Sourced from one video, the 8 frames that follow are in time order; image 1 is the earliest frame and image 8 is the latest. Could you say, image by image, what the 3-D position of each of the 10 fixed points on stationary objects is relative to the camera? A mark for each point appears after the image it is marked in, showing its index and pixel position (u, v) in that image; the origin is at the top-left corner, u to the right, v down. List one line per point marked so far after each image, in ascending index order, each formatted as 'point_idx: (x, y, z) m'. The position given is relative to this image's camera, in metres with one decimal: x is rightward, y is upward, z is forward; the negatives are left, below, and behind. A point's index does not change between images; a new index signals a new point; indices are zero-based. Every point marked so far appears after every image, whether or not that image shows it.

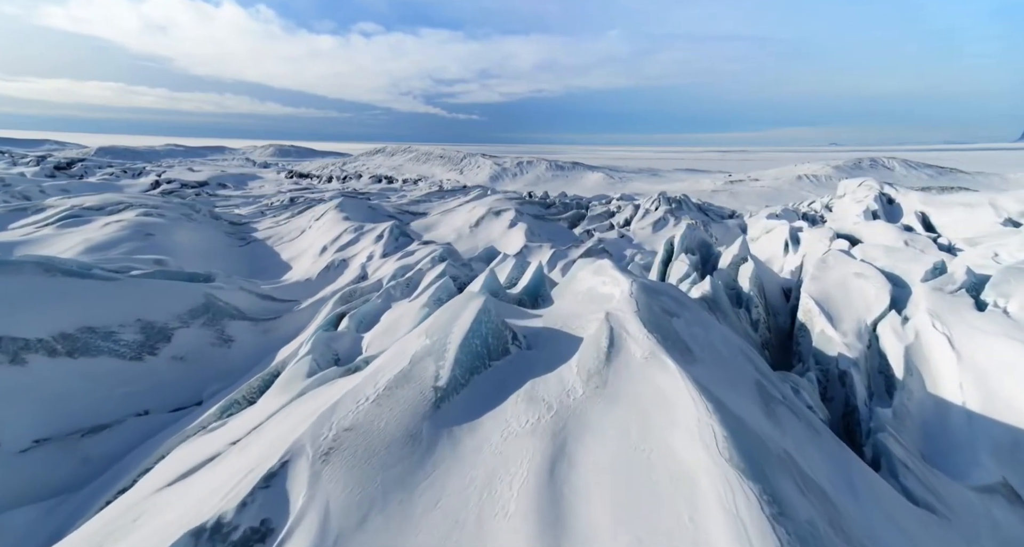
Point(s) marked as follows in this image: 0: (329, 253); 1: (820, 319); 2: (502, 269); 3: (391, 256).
0: (-7.7, +0.8, +19.5) m
1: (+6.3, -0.9, +9.5) m
2: (-0.2, 0.0, +10.5) m
3: (-4.4, +0.6, +16.8) m
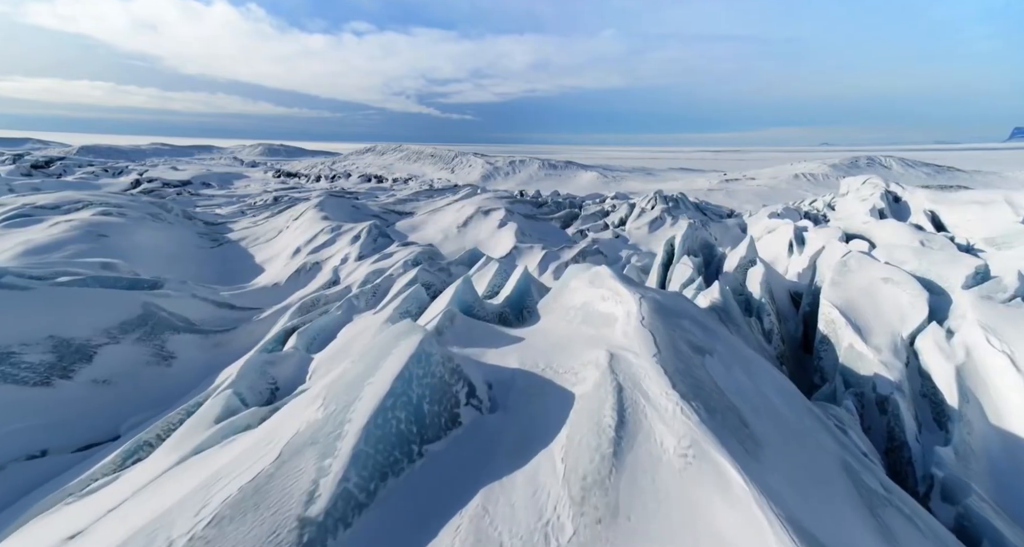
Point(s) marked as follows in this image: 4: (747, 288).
0: (-8.2, +0.7, +18.1) m
1: (+6.0, -1.0, +8.3) m
2: (-0.6, -0.1, +9.2) m
3: (-4.8, +0.5, +15.4) m
4: (+6.1, -0.4, +12.1) m
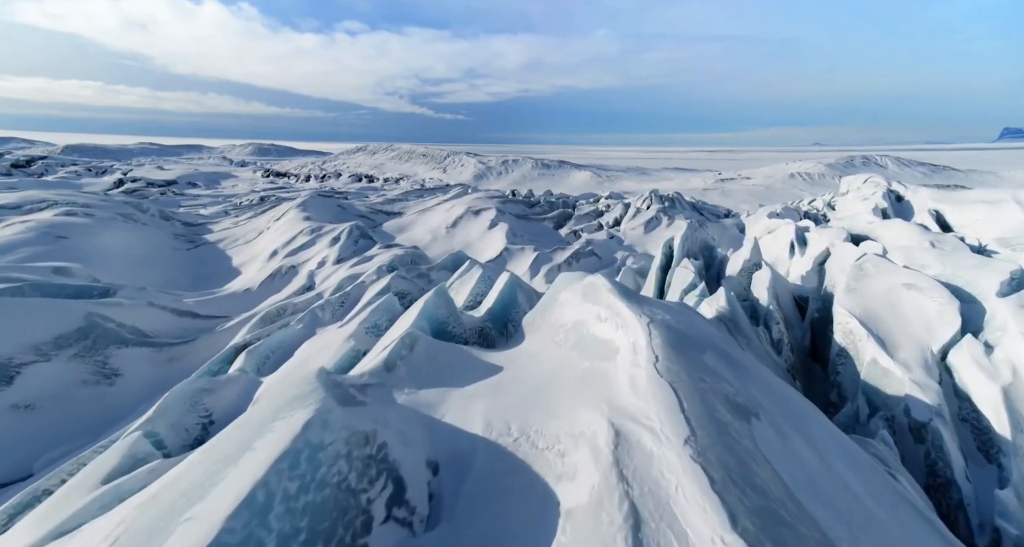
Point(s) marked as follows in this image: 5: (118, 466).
0: (-8.6, +0.6, +17.0) m
1: (+5.7, -1.1, +7.5) m
2: (-0.8, -0.2, +8.3) m
3: (-5.2, +0.3, +14.4) m
4: (+5.8, -0.5, +11.2) m
5: (-3.3, -1.6, +3.9) m
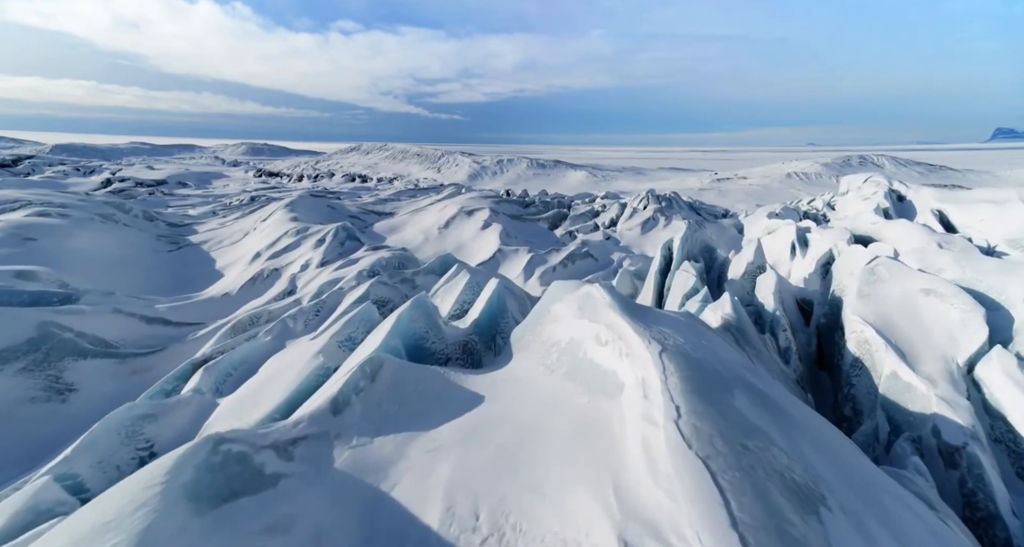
0: (-8.8, +0.5, +16.3) m
1: (+5.6, -1.2, +6.9) m
2: (-1.0, -0.3, +7.7) m
3: (-5.4, +0.2, +13.7) m
4: (+5.6, -0.6, +10.7) m
5: (-3.5, -1.7, +3.3) m
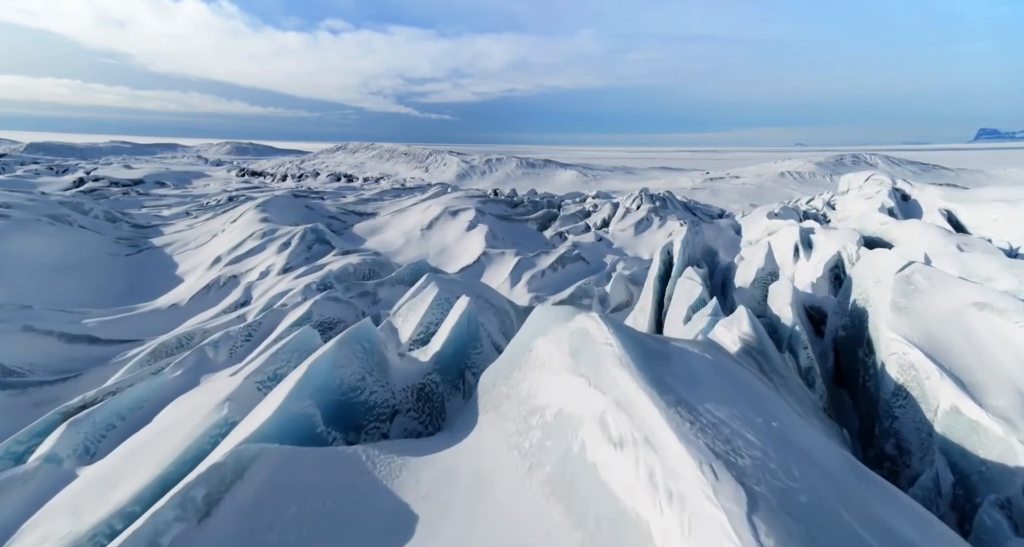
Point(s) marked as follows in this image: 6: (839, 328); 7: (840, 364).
0: (-9.3, +0.2, +14.8) m
1: (+5.3, -1.4, +5.7) m
2: (-1.3, -0.5, +6.3) m
3: (-5.8, 0.0, +12.3) m
4: (+5.3, -0.7, +9.5) m
5: (-3.7, -1.9, +1.9) m
6: (+7.2, -1.2, +10.2) m
7: (+6.8, -1.9, +9.6) m
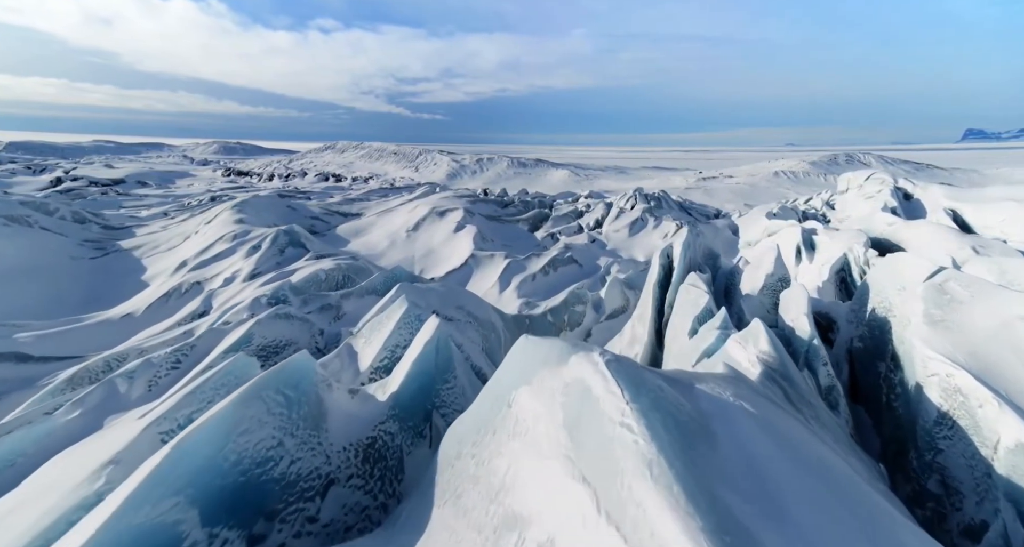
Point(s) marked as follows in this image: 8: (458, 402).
0: (-9.6, +0.1, +13.7) m
1: (+5.1, -1.5, +4.8) m
2: (-1.5, -0.6, +5.3) m
3: (-6.1, -0.1, +11.3) m
4: (+5.0, -0.9, +8.6) m
5: (-3.8, -2.1, +0.9) m
6: (+6.9, -1.3, +9.4) m
7: (+6.5, -2.0, +8.7) m
8: (-0.6, -1.3, +4.5) m
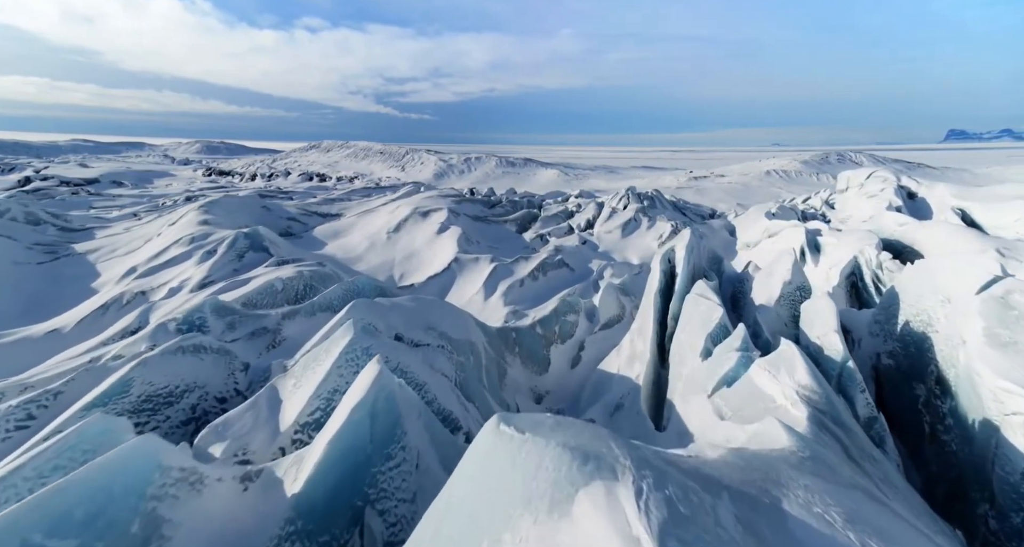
0: (-10.0, -0.1, +12.3) m
1: (+4.9, -1.6, +3.7) m
2: (-1.7, -0.8, +4.1) m
3: (-6.4, -0.3, +9.9) m
4: (+4.7, -1.0, +7.5) m
5: (-3.9, -2.2, -0.4) m
6: (+6.6, -1.4, +8.3) m
7: (+6.3, -2.1, +7.7) m
8: (-0.7, -1.5, +3.3) m
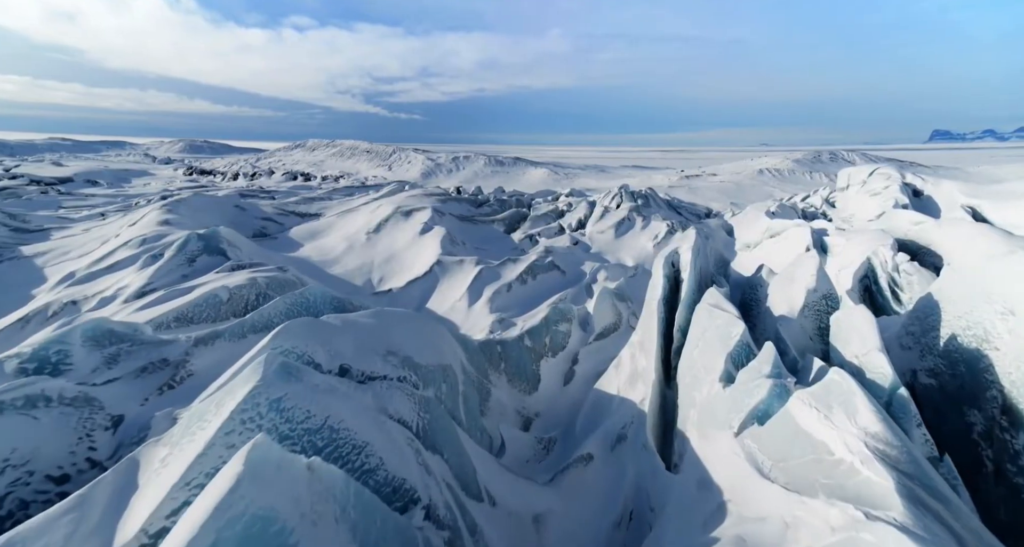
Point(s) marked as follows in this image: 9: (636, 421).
0: (-10.4, -0.3, +10.8) m
1: (+4.8, -1.7, +2.6) m
2: (-1.9, -0.9, +2.8) m
3: (-6.7, -0.5, +8.6) m
4: (+4.5, -1.1, +6.4) m
5: (-3.9, -2.4, -1.7) m
6: (+6.4, -1.5, +7.2) m
7: (+6.0, -2.2, +6.6) m
8: (-0.9, -1.6, +2.0) m
9: (+1.8, -2.1, +6.7) m
